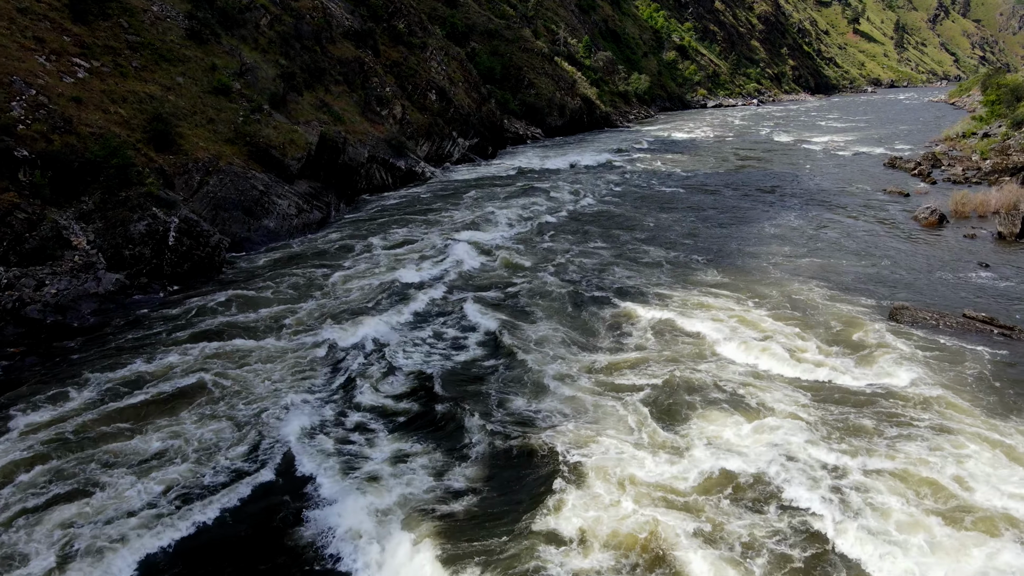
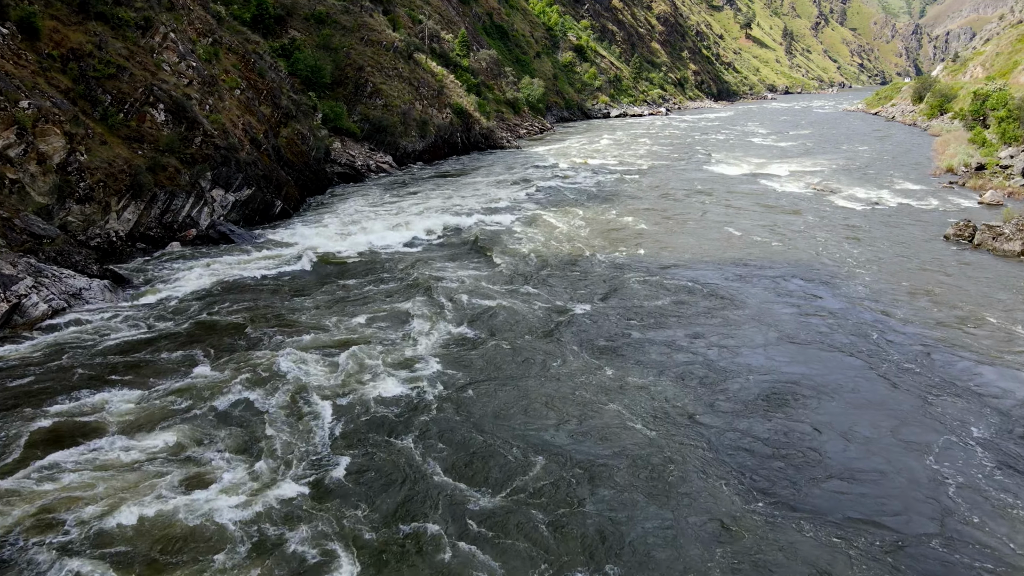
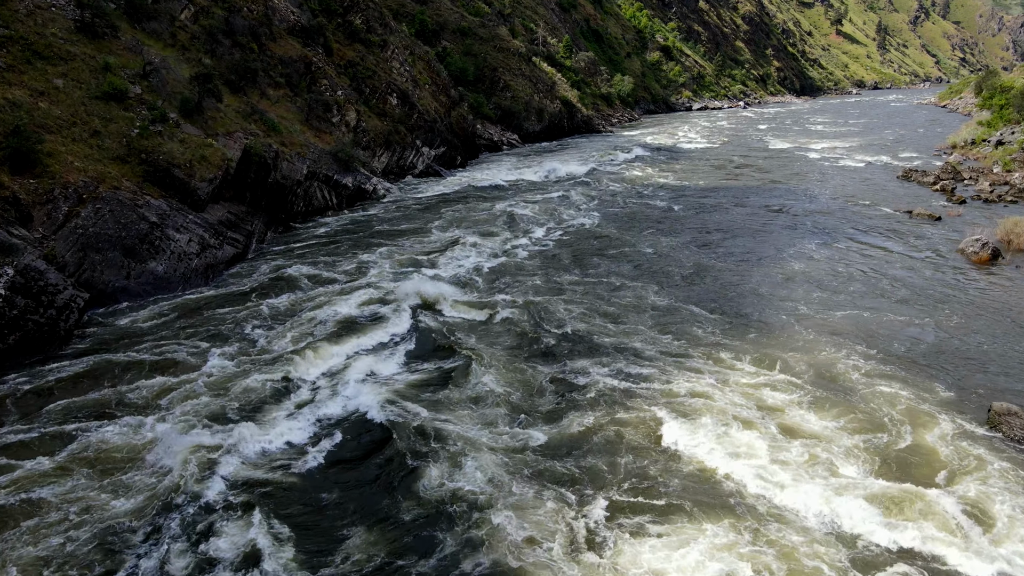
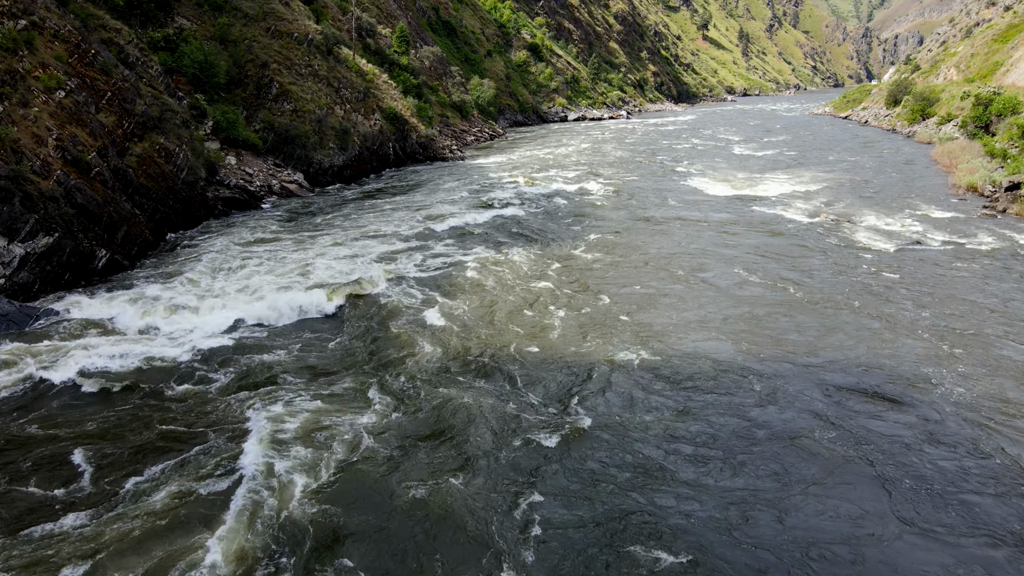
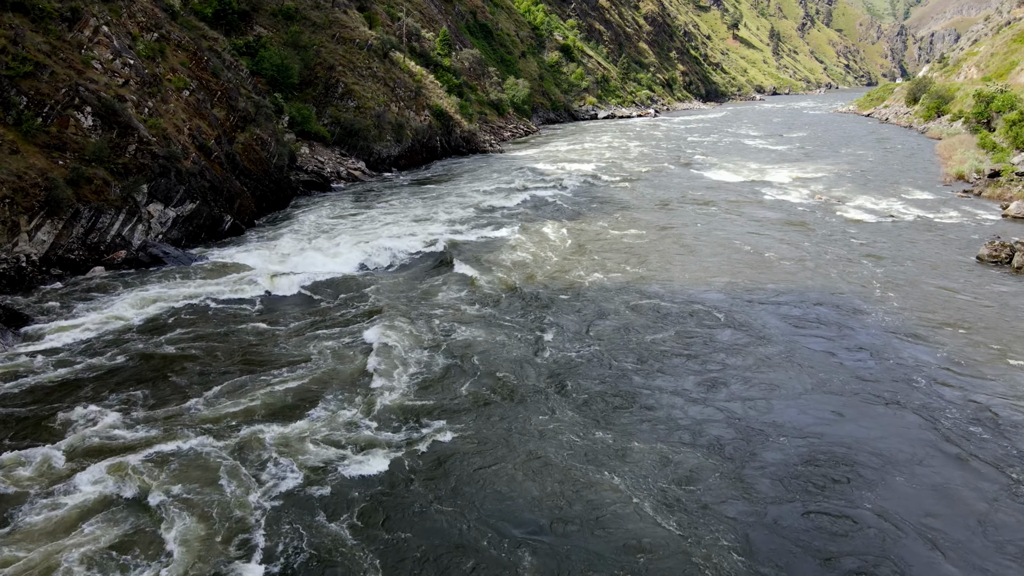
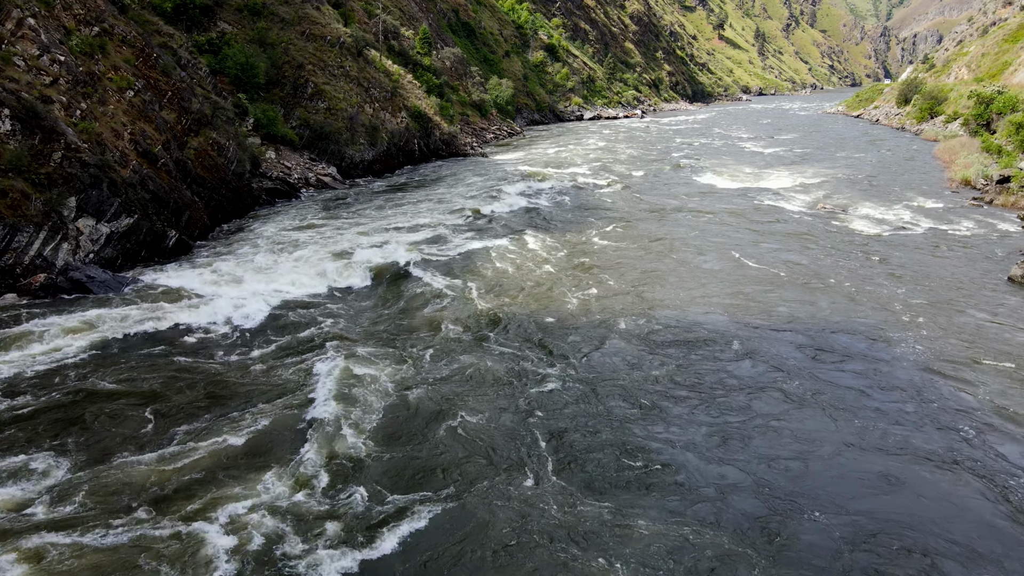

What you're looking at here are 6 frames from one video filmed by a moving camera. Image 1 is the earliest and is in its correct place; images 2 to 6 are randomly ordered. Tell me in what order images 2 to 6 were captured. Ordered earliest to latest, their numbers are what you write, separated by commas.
3, 2, 5, 6, 4
